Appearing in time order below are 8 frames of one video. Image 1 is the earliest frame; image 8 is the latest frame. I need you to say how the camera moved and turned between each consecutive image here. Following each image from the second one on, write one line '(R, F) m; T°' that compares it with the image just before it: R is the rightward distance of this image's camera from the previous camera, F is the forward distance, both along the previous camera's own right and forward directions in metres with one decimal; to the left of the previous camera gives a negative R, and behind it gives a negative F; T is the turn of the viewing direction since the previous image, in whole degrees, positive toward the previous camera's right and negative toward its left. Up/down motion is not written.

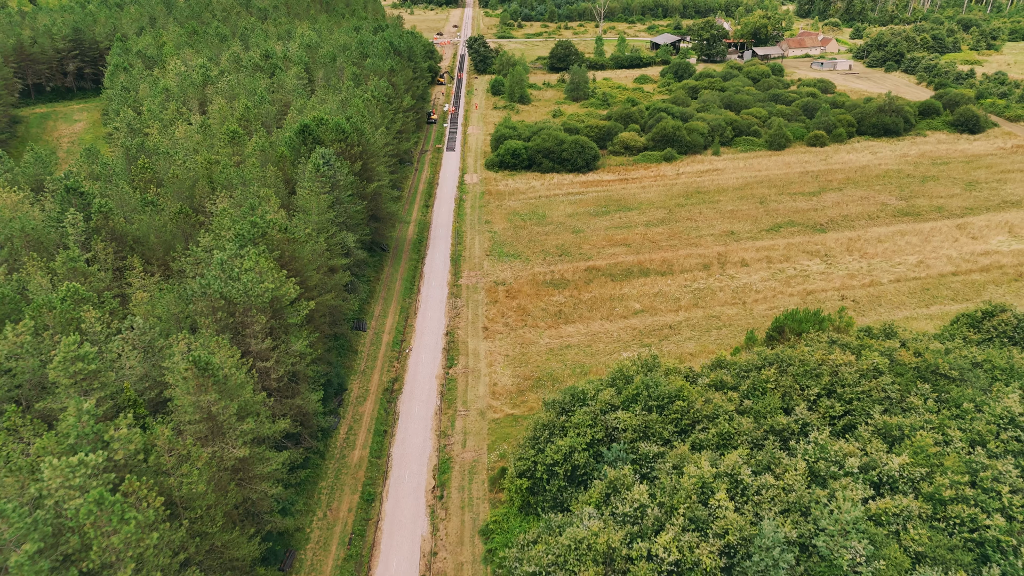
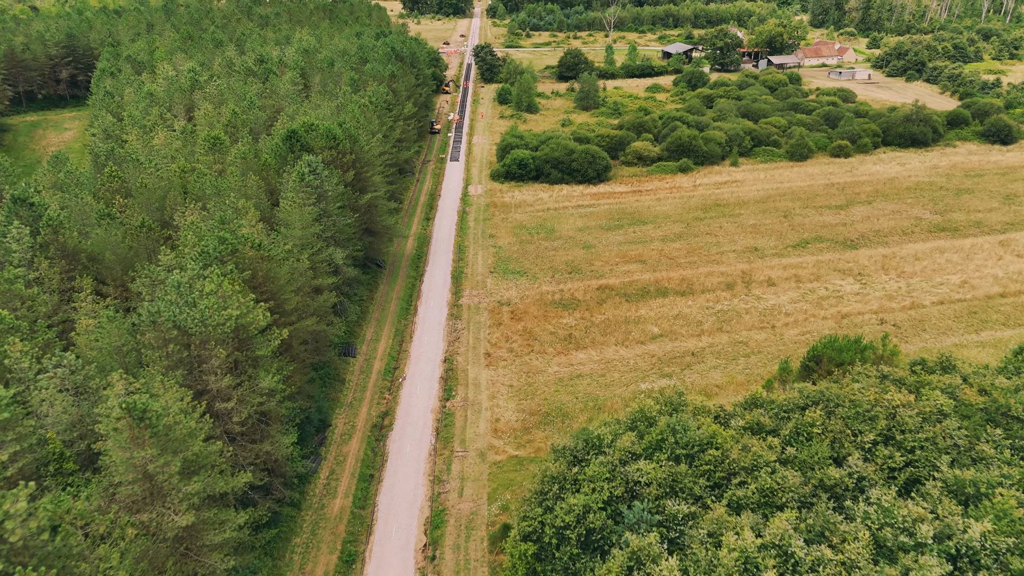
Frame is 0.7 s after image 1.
(+0.1, +3.9) m; -1°
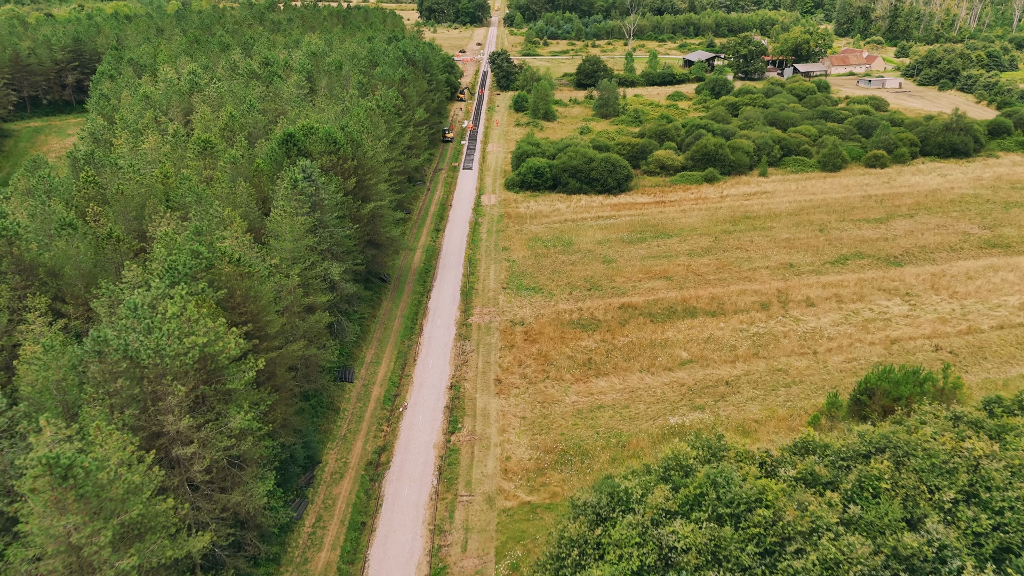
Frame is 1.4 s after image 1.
(0.0, +3.6) m; -1°
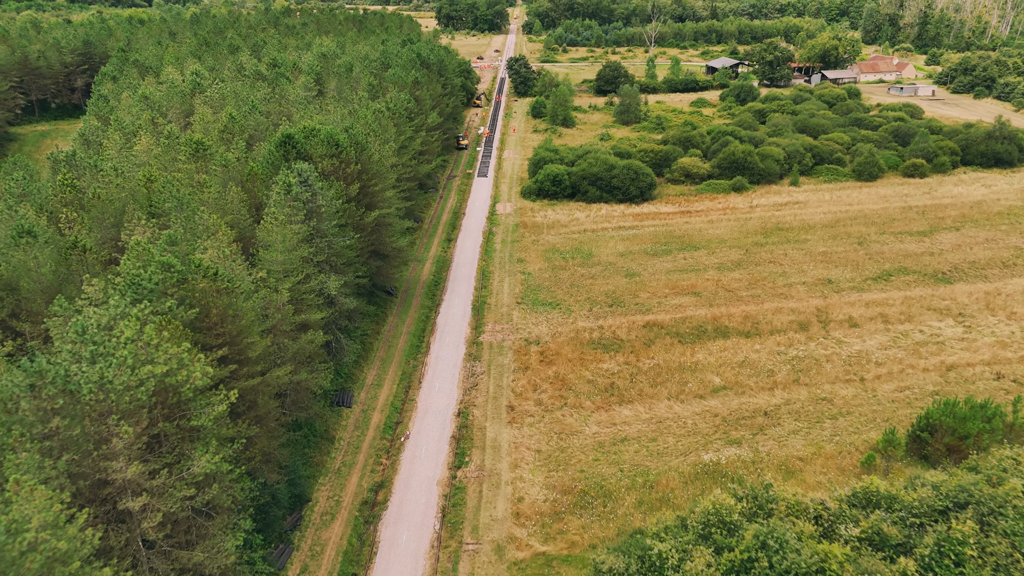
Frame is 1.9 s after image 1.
(0.0, +3.1) m; -1°
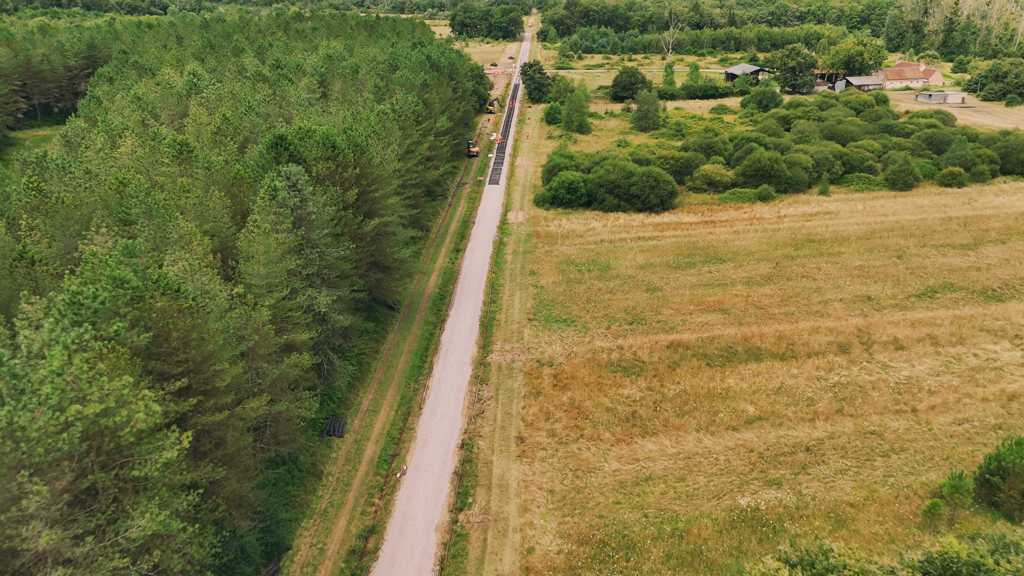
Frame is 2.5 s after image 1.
(+0.1, +3.1) m; -1°
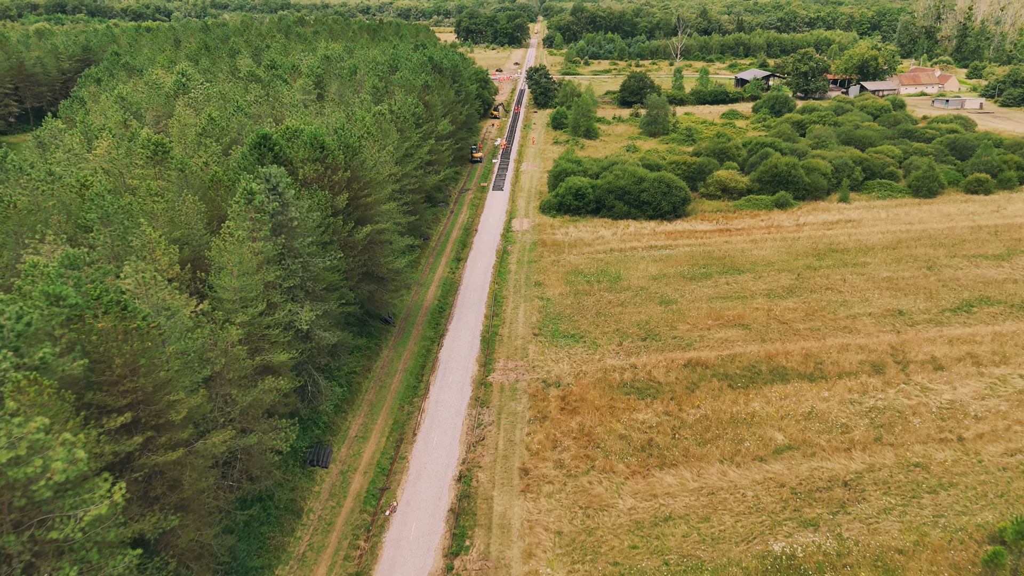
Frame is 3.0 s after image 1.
(+0.1, +2.7) m; 0°
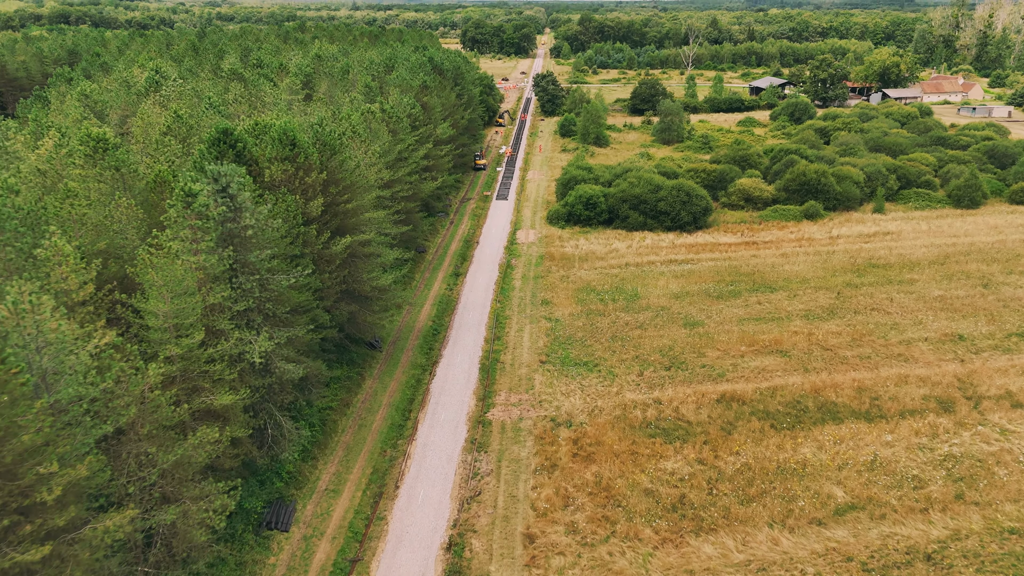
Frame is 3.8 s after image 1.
(+0.1, +4.5) m; -1°
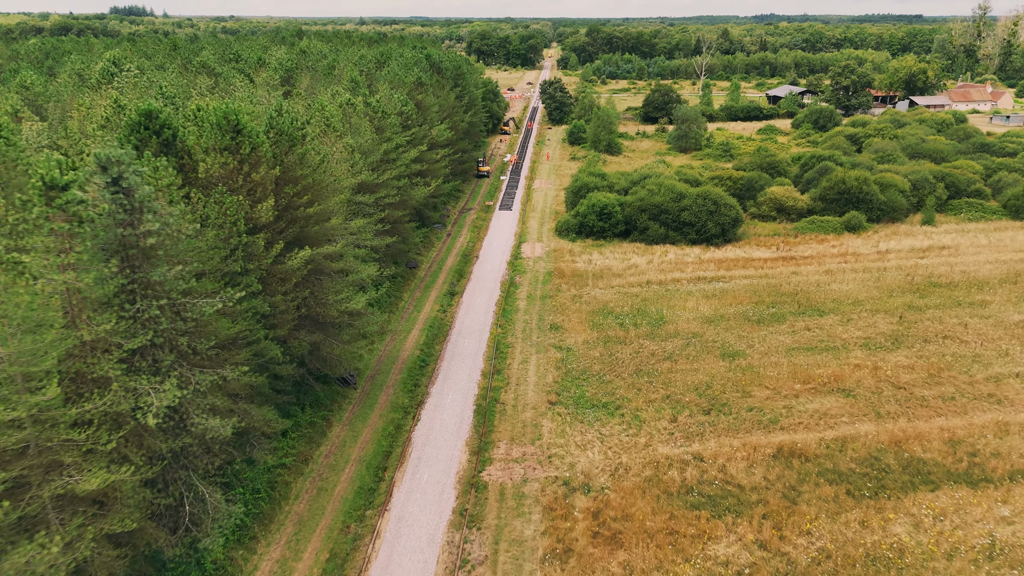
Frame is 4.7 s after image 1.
(+0.1, +5.4) m; -1°
